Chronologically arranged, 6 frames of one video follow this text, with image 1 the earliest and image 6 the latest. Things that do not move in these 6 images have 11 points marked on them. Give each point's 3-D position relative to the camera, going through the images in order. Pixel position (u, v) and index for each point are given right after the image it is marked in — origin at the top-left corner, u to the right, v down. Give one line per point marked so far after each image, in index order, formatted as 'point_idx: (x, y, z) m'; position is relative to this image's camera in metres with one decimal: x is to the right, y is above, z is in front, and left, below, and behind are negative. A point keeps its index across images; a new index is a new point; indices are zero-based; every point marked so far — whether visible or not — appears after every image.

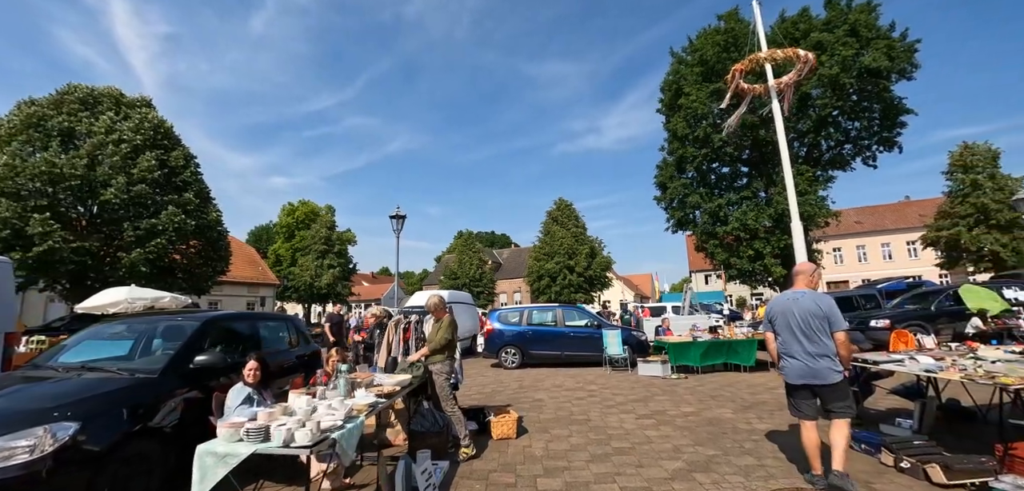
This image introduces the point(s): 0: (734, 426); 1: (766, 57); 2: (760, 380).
0: (+2.7, -2.2, +5.9) m
1: (+6.2, +4.5, +11.6) m
2: (+4.8, -2.6, +9.2) m
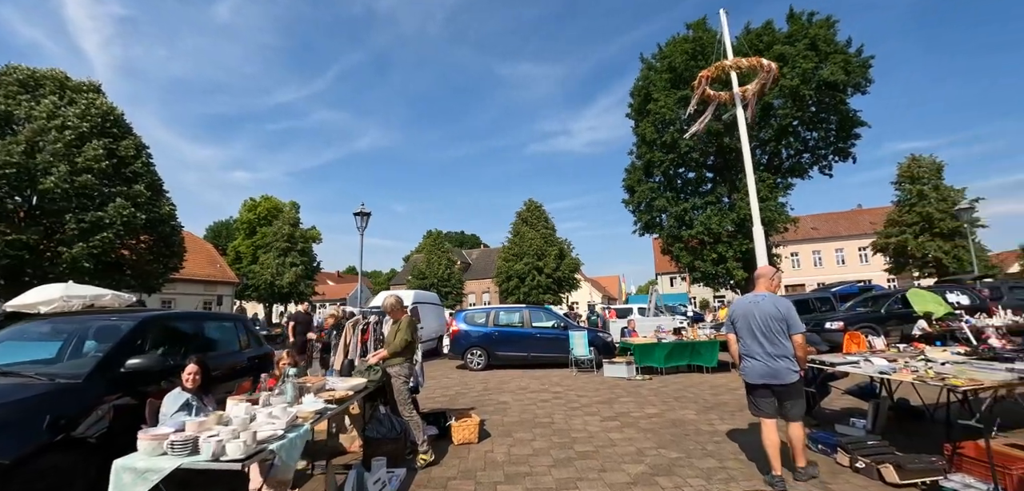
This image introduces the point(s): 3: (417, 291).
0: (+2.3, -2.2, +5.9) m
1: (+5.4, +4.4, +11.9) m
2: (+4.1, -2.6, +9.3) m
3: (-3.1, -1.5, +15.7) m
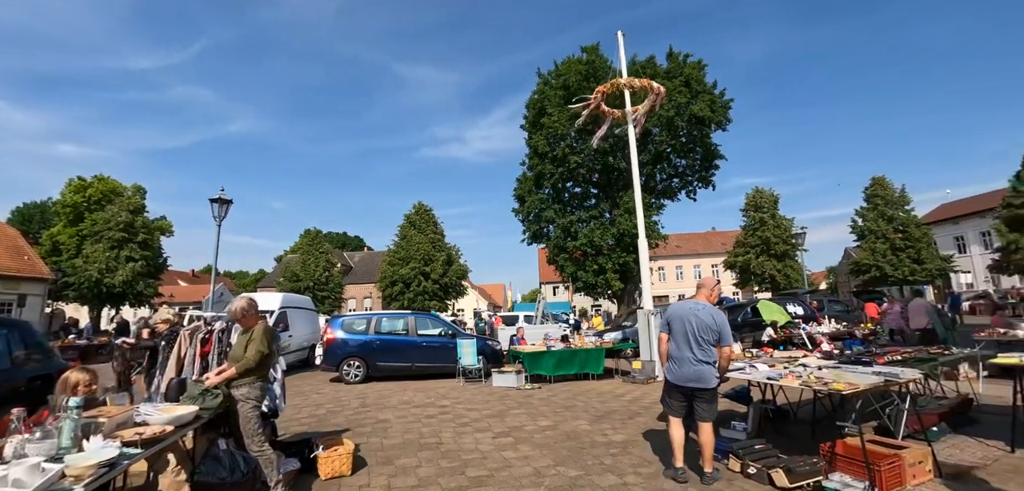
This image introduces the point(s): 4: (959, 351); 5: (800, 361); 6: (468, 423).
0: (+0.9, -2.3, +5.7) m
1: (+2.9, +4.2, +12.3) m
2: (+1.9, -2.8, +9.4) m
3: (-6.5, -1.4, +14.0) m
4: (+6.6, -1.5, +7.0) m
5: (+3.2, -1.3, +5.3) m
6: (-0.6, -2.4, +6.5) m
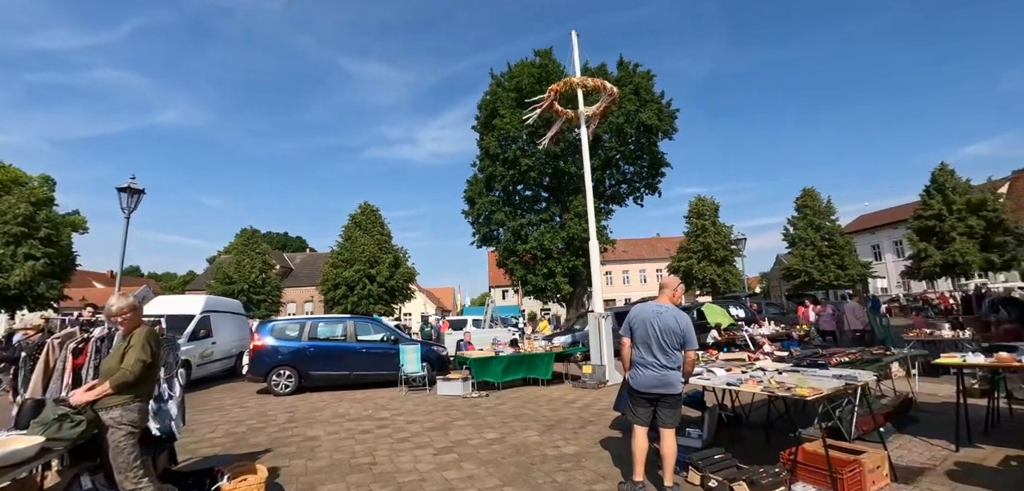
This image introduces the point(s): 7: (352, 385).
0: (+0.3, -2.3, +5.3) m
1: (+1.7, +4.1, +12.2) m
2: (+0.9, -2.8, +9.1) m
3: (-8.0, -1.4, +12.7) m
4: (+5.8, -1.6, +7.2) m
5: (+2.6, -1.3, +5.2) m
6: (-1.3, -2.4, +6.0) m
7: (-3.7, -3.2, +11.0) m
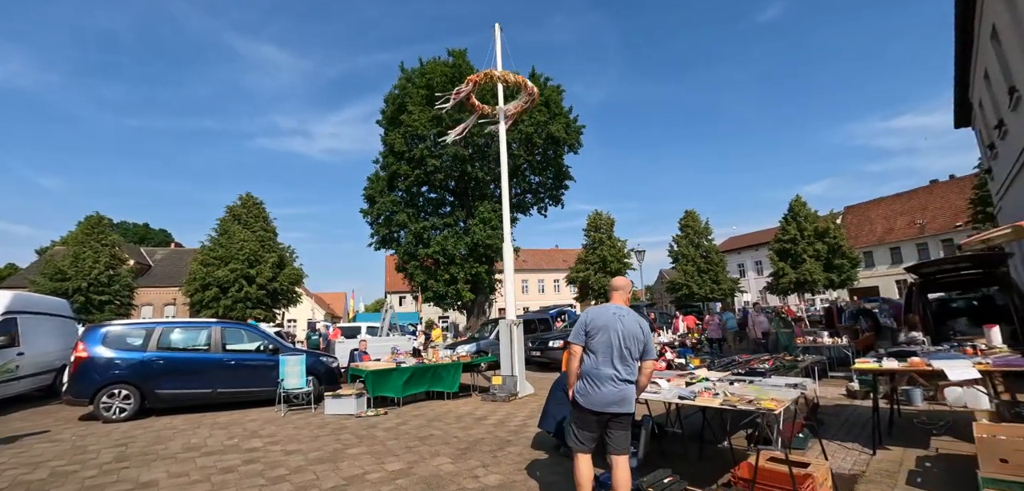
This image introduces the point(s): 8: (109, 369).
0: (-0.5, -2.2, +4.4) m
1: (-0.4, +4.1, +11.5) m
2: (-0.8, -2.8, +8.2) m
3: (-10.1, -1.0, +9.9) m
4: (+4.5, -1.8, +7.4) m
5: (+1.8, -1.3, +4.7) m
6: (-2.2, -2.2, +4.7) m
7: (-5.6, -3.0, +9.1) m
8: (-6.8, -2.0, +8.1) m
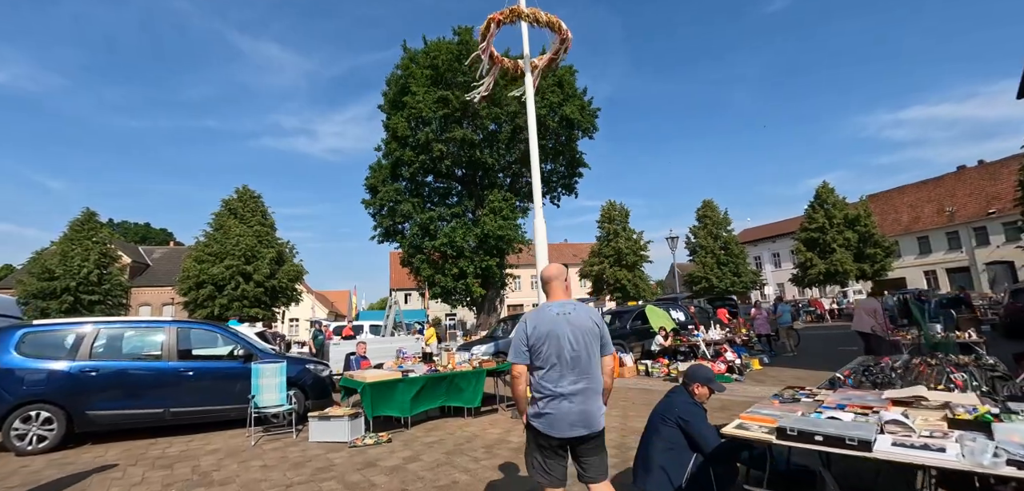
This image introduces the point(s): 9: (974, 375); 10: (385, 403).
0: (0.0, -1.8, +2.3) m
1: (+0.2, +4.5, +9.4) m
2: (-0.2, -2.4, +6.1) m
3: (-9.5, -0.7, +8.0) m
4: (+5.0, -1.3, +5.3) m
5: (+2.4, -0.9, +2.7) m
6: (-1.7, -1.9, +2.7) m
7: (-5.0, -2.7, +7.1) m
8: (-6.2, -1.7, +6.1) m
9: (+4.0, -1.2, +4.2) m
10: (-1.7, -2.1, +6.6) m
